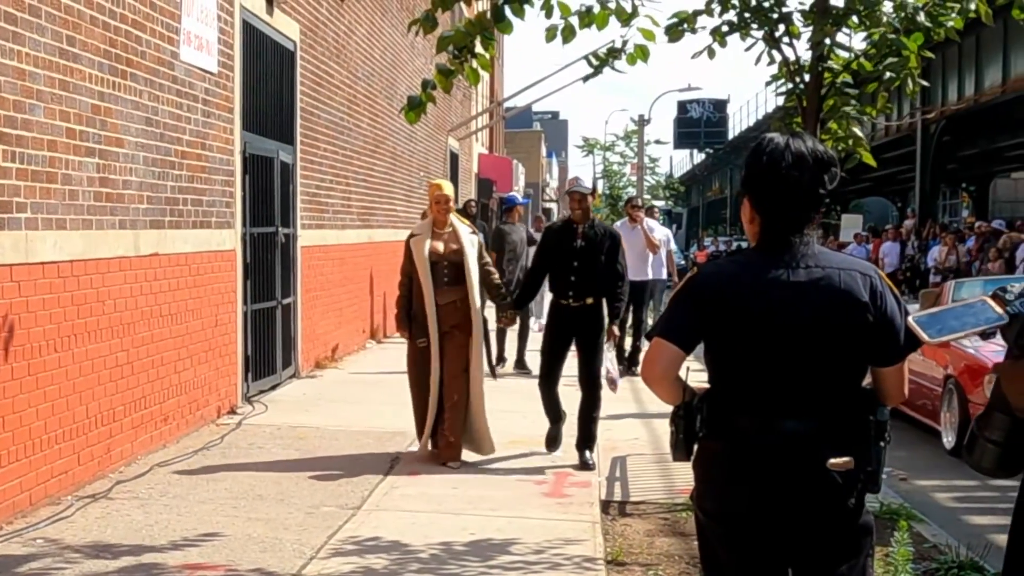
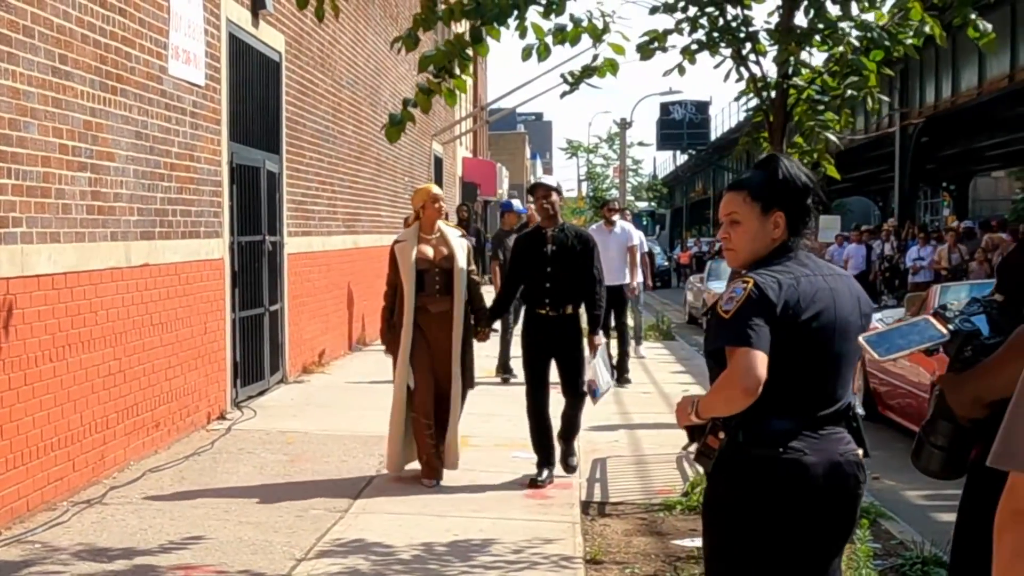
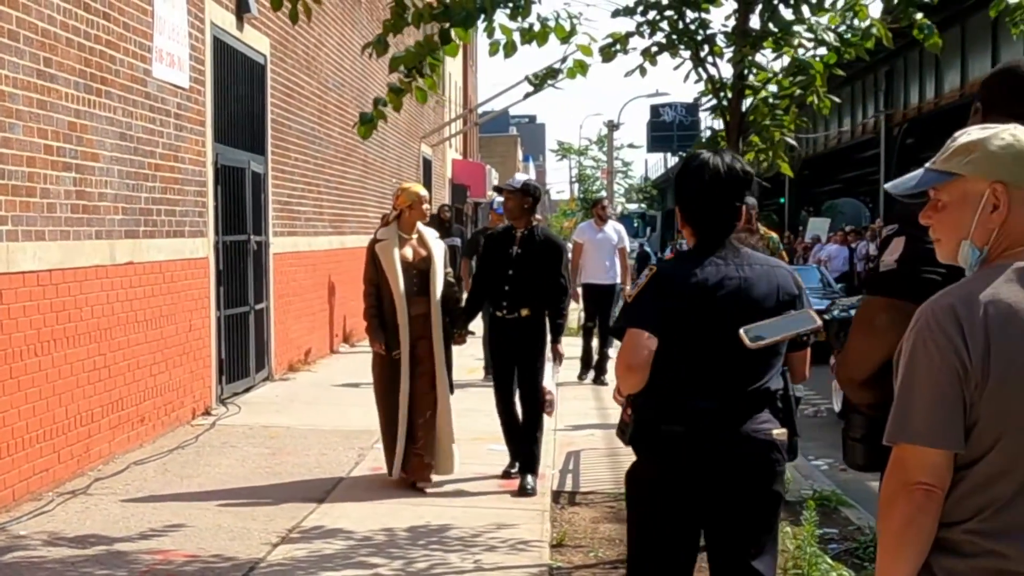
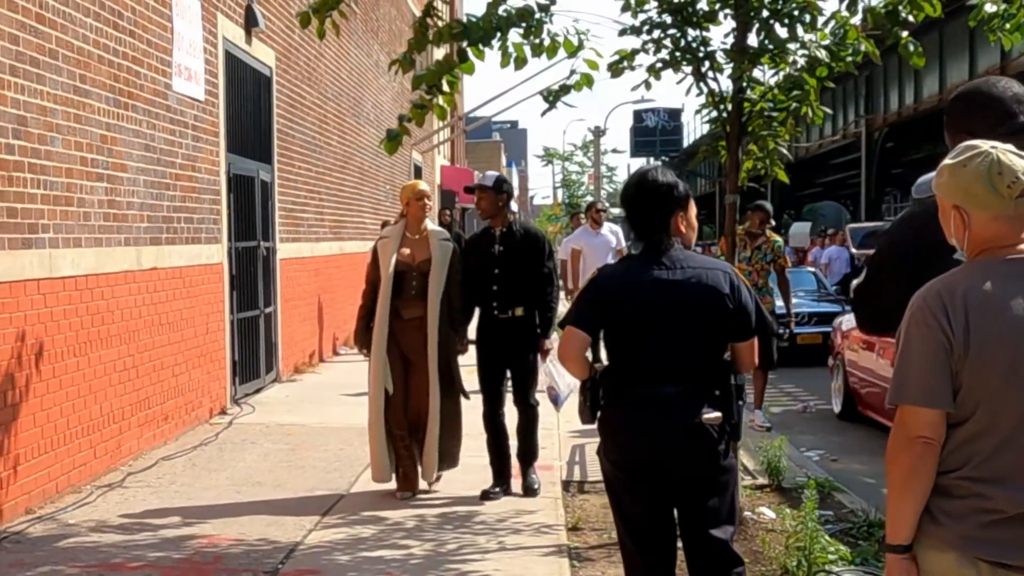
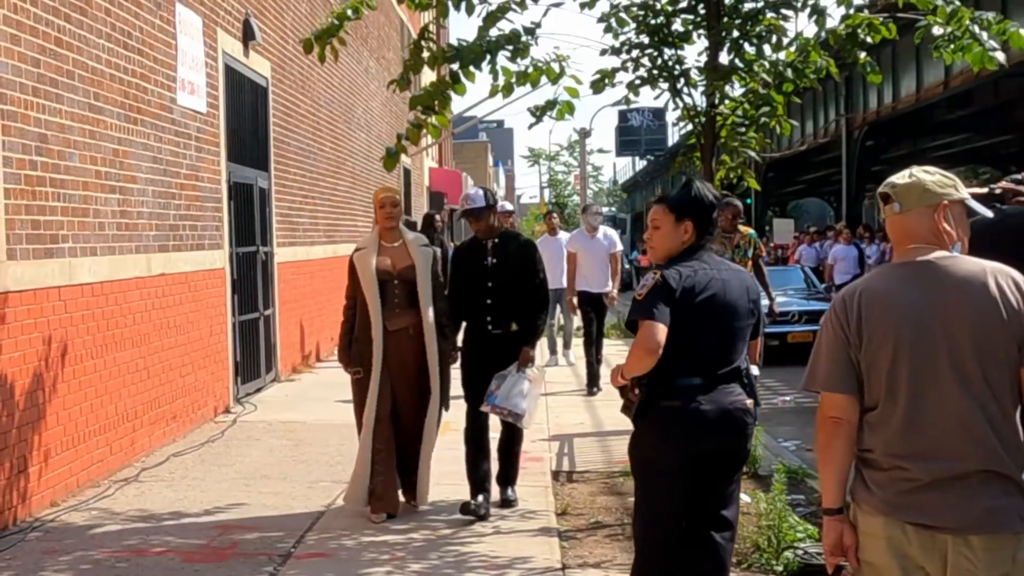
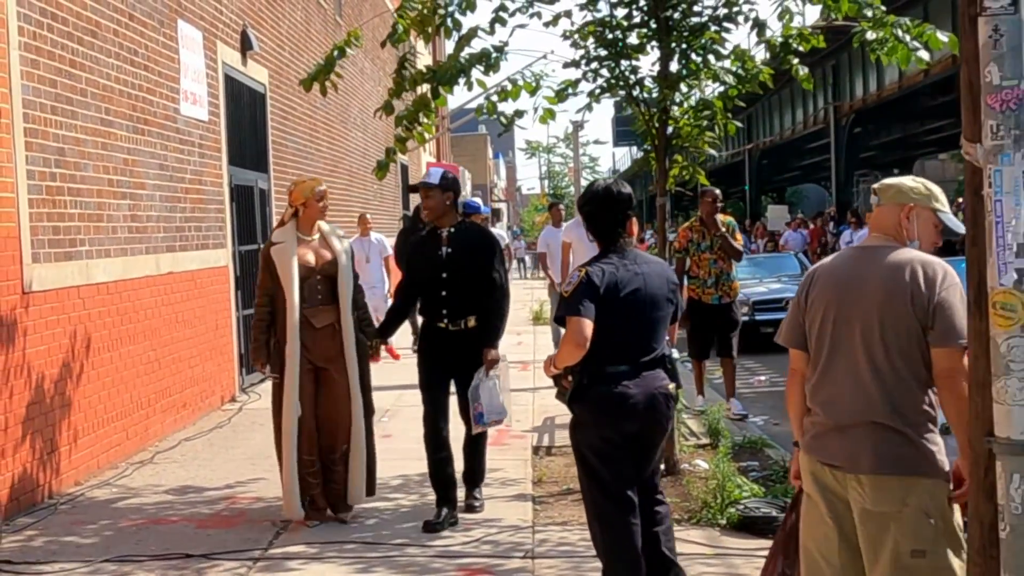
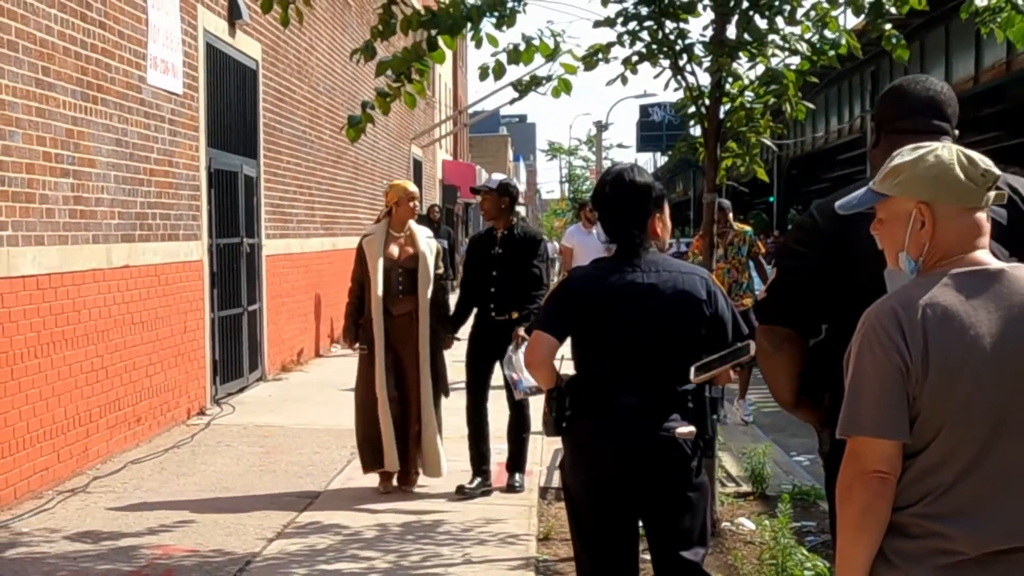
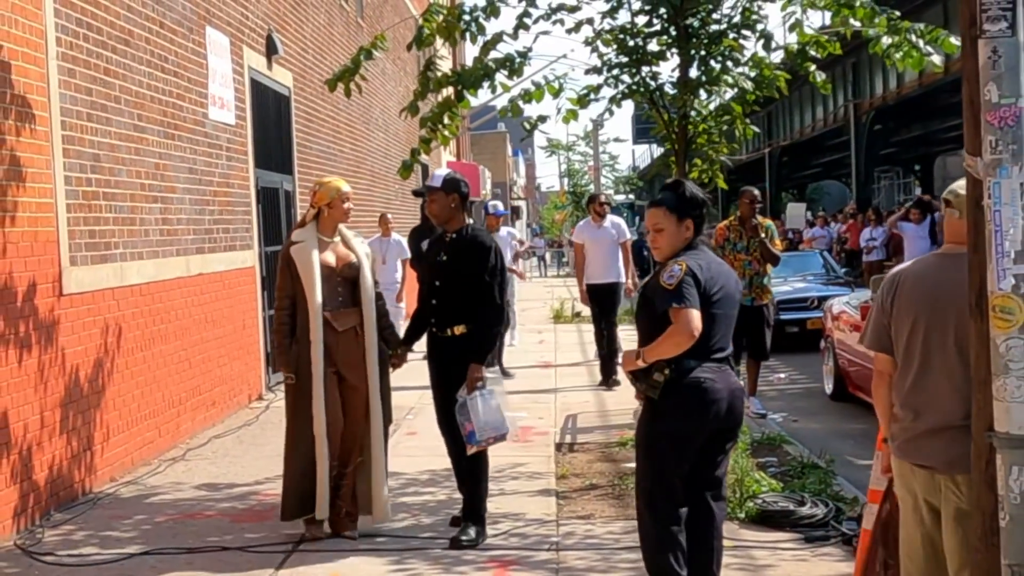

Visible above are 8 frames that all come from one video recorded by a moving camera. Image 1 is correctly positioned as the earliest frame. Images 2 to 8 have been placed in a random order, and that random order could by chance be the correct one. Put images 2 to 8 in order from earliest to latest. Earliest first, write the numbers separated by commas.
2, 3, 7, 4, 5, 6, 8
